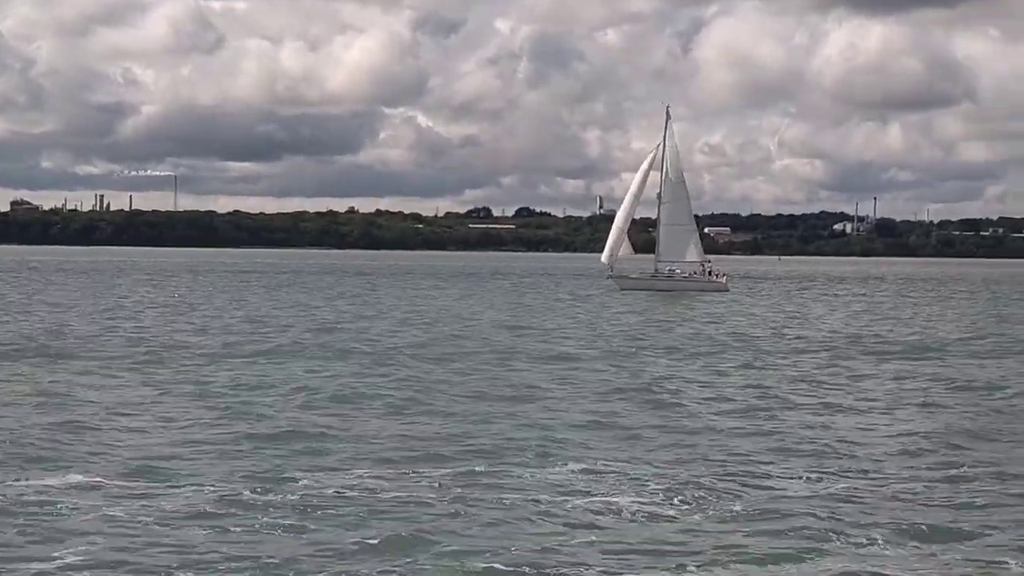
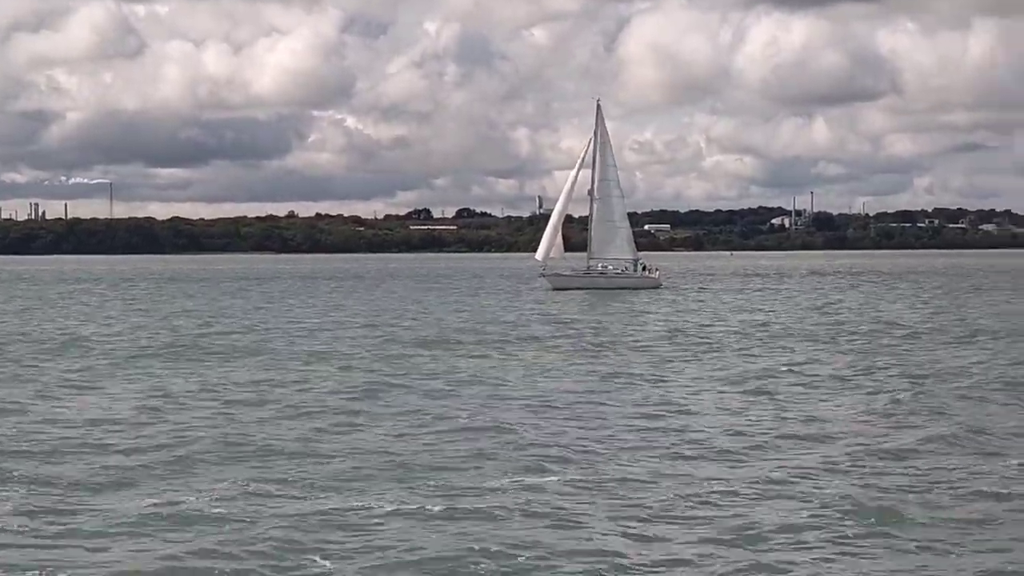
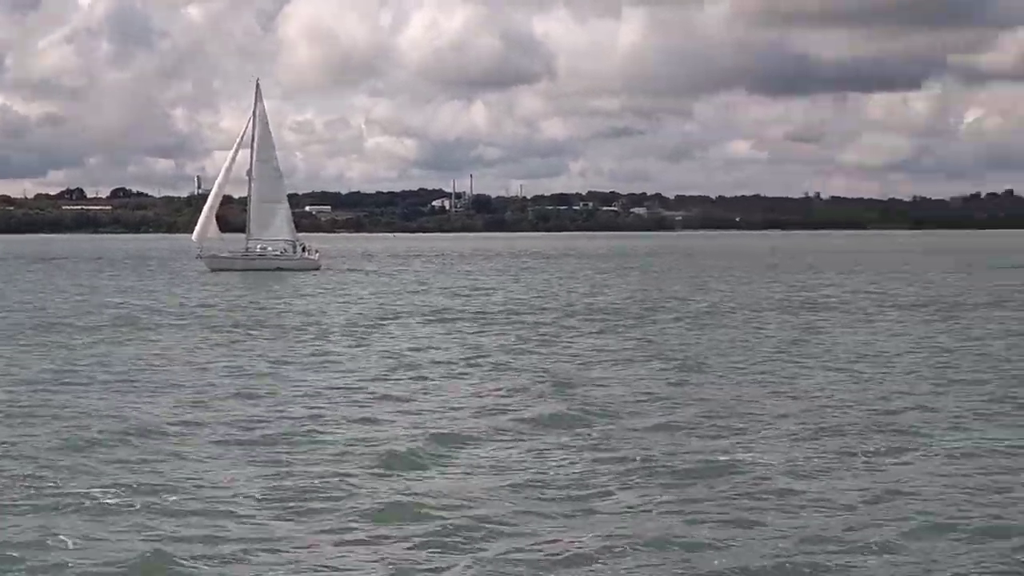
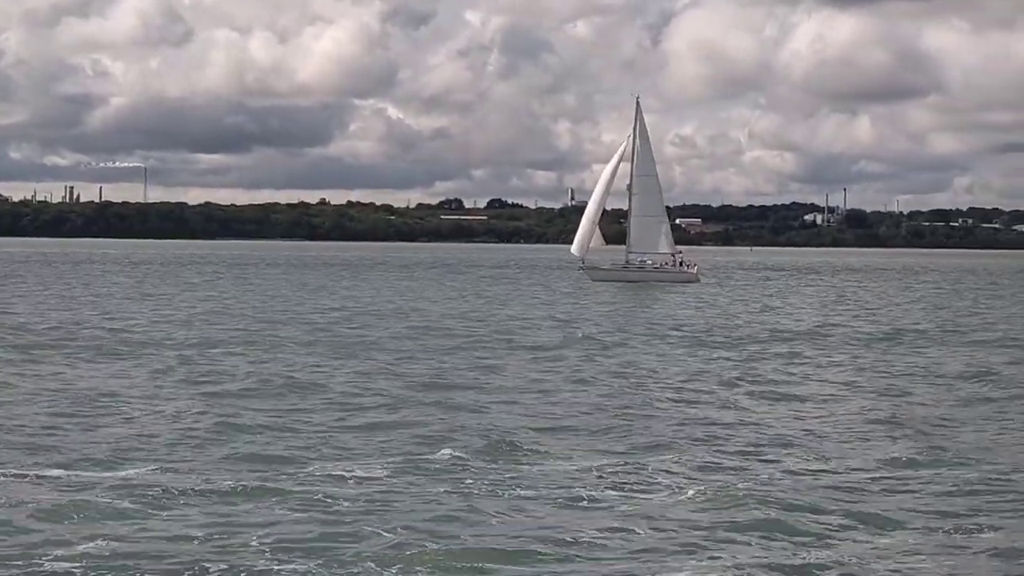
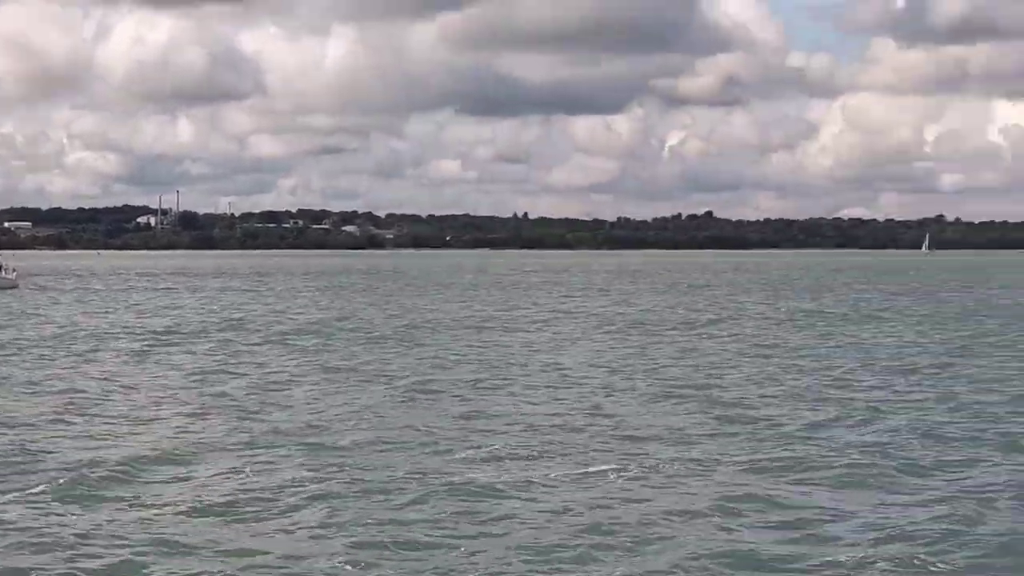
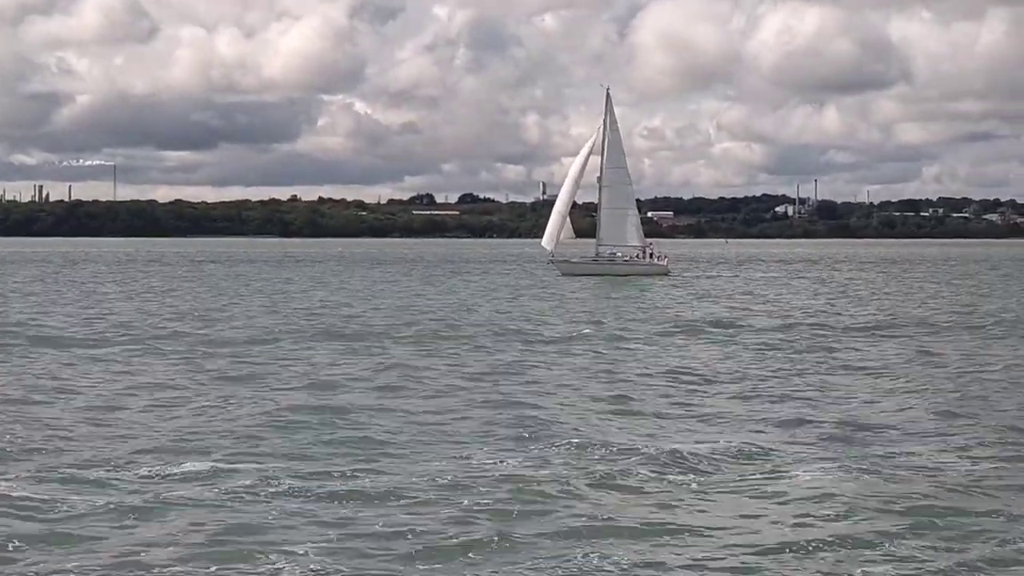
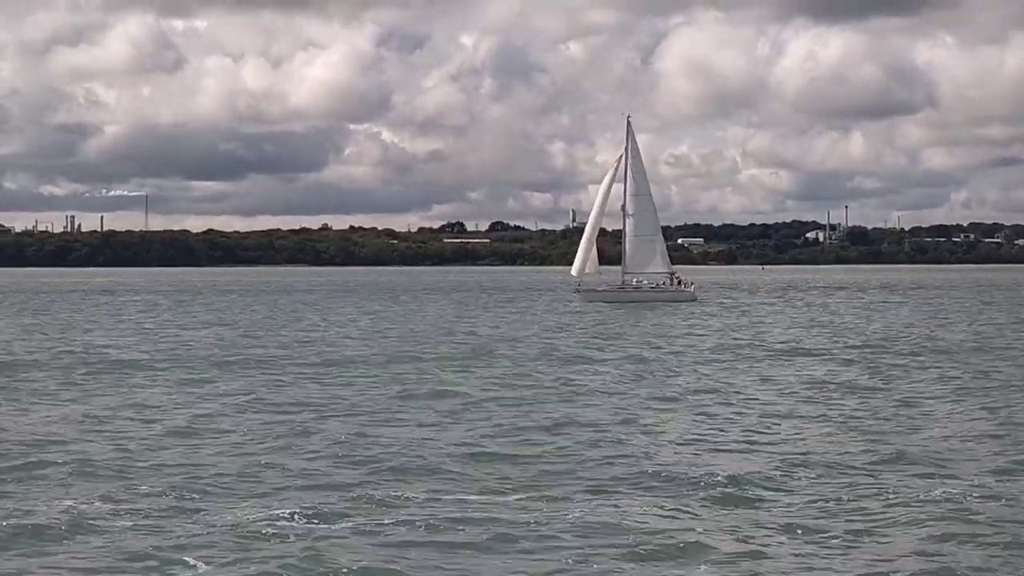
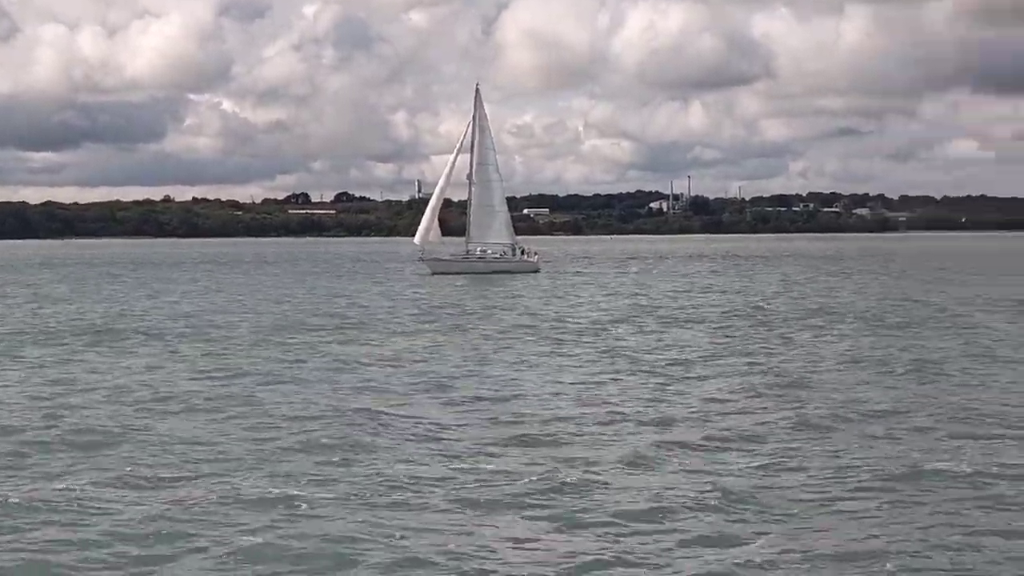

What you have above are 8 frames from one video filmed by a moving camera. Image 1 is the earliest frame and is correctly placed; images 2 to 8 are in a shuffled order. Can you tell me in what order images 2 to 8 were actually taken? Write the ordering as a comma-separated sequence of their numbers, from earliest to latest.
4, 6, 7, 2, 8, 3, 5
